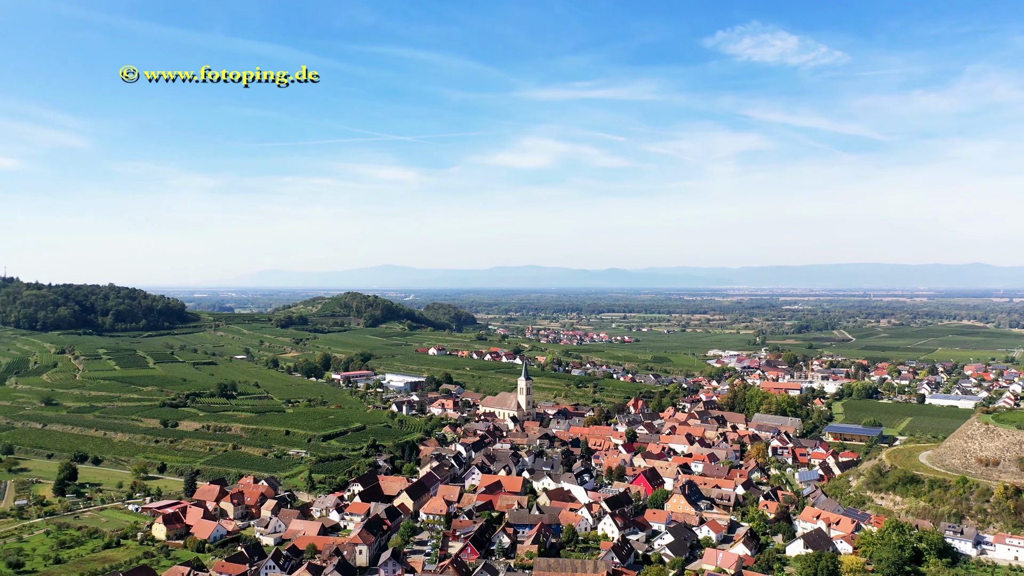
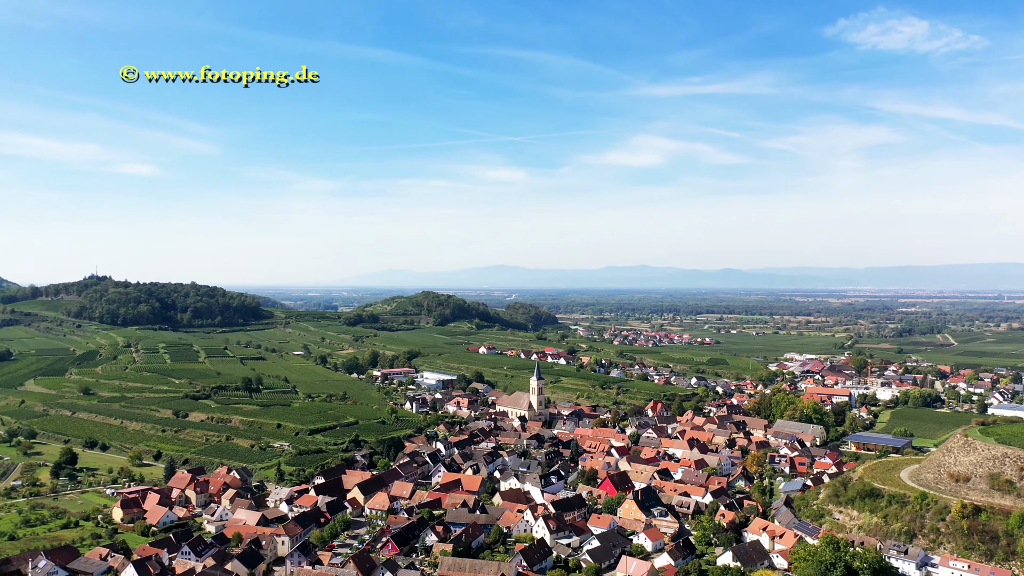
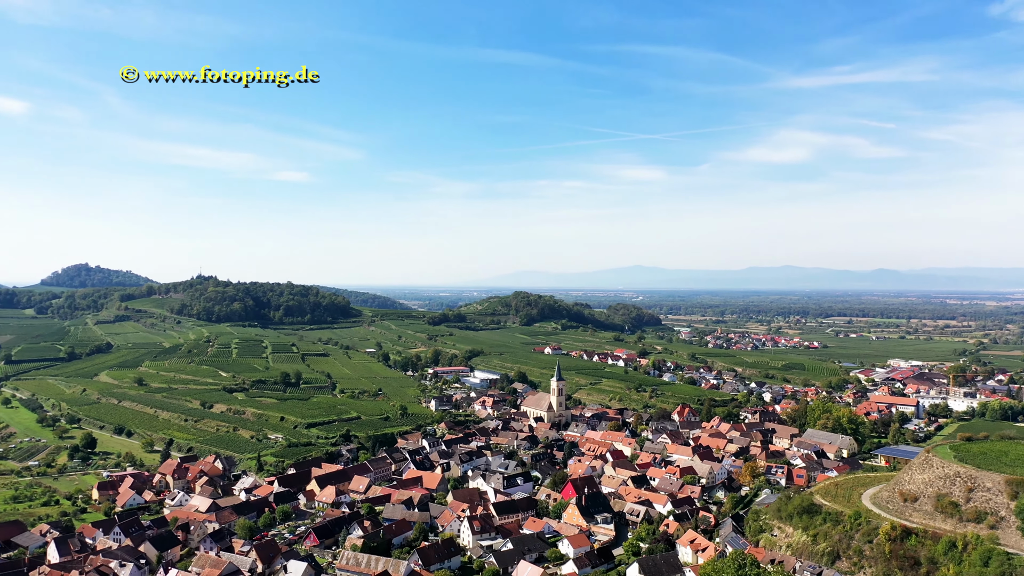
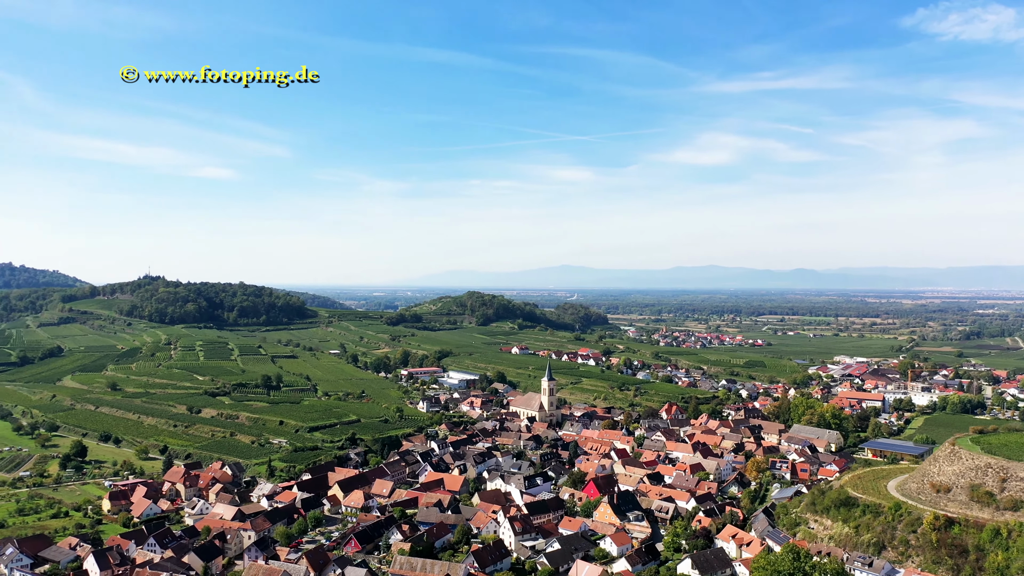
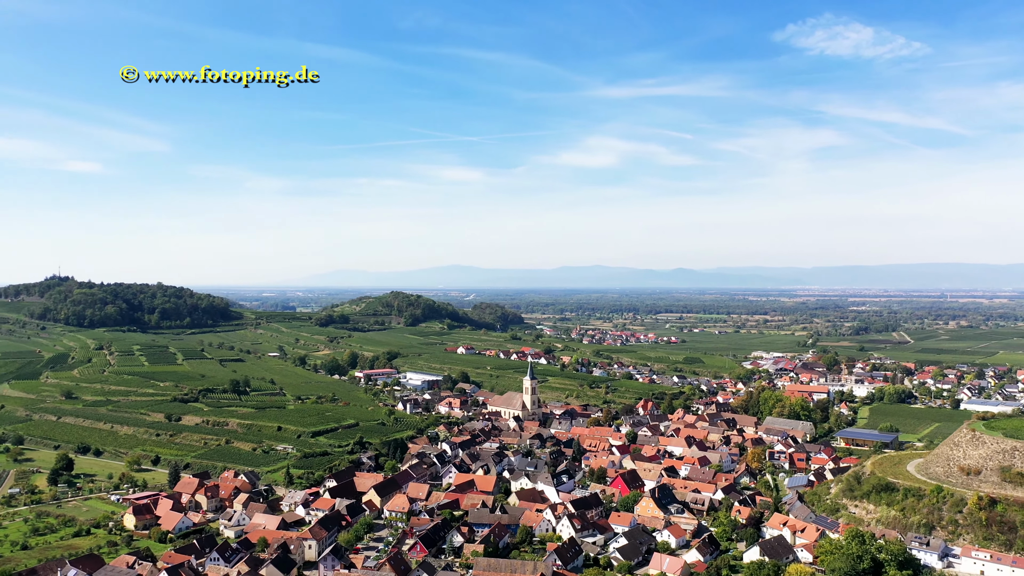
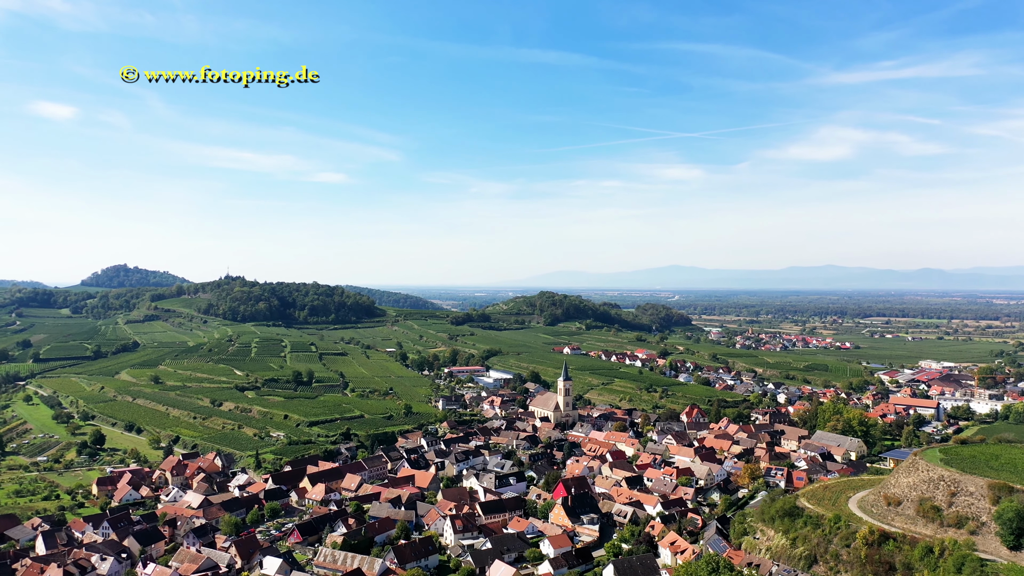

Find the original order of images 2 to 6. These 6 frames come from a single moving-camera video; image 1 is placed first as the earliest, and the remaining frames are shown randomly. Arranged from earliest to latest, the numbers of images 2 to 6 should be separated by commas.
5, 2, 4, 3, 6
